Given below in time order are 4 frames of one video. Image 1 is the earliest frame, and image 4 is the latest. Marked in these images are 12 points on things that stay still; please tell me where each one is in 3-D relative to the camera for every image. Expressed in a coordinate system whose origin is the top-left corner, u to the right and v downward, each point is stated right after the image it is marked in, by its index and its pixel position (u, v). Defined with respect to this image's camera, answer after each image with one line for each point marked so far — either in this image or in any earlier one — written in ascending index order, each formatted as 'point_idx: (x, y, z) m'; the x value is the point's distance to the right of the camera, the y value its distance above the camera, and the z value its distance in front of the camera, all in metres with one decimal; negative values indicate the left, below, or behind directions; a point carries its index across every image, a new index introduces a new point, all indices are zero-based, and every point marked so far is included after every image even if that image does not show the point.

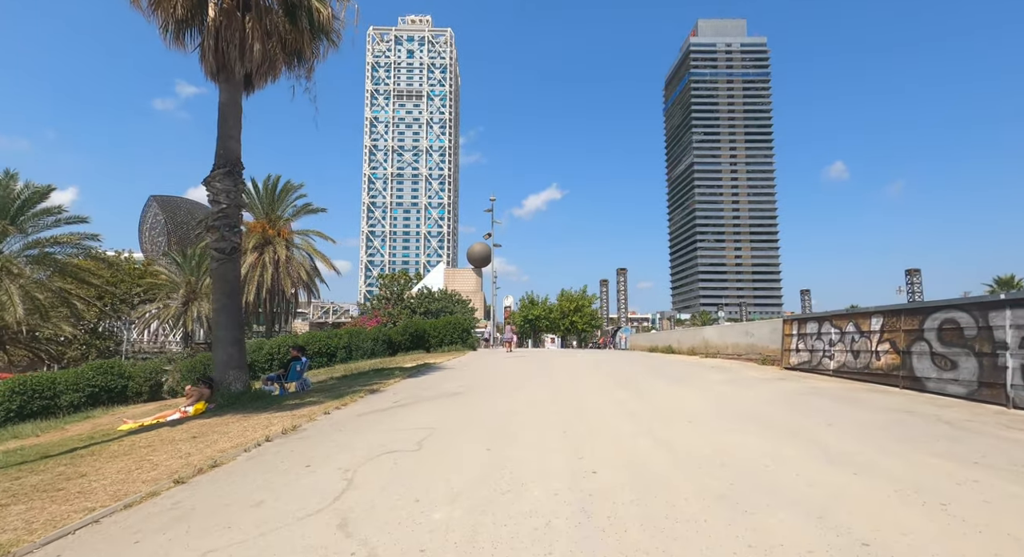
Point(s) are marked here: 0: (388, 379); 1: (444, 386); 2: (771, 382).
0: (-3.8, -3.0, +15.5) m
1: (-1.7, -2.6, +12.7) m
2: (+6.2, -2.5, +12.4) m
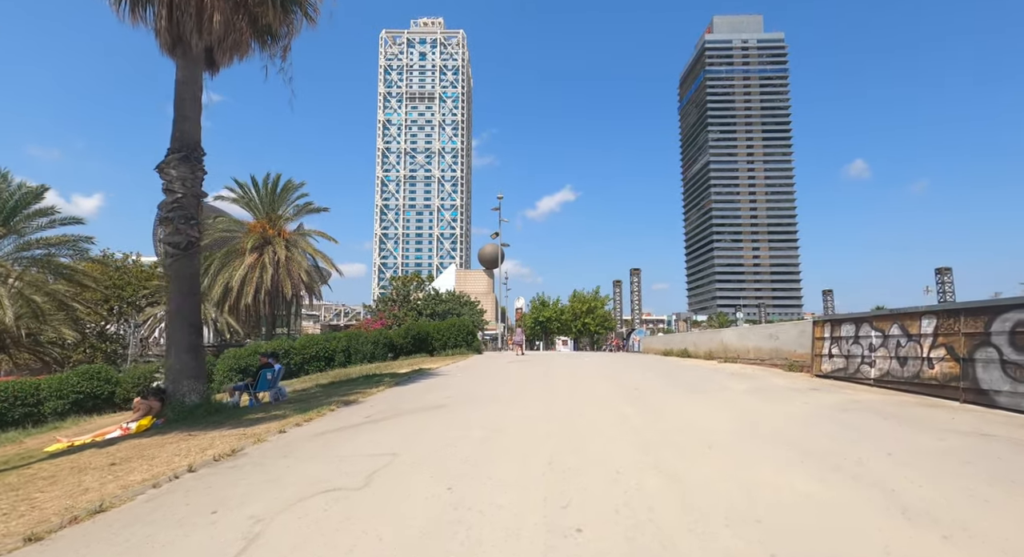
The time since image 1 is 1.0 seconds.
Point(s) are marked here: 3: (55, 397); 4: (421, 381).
0: (-3.8, -3.0, +14.2) m
1: (-1.8, -2.6, +11.4) m
2: (+6.1, -2.4, +10.8) m
3: (-17.0, -4.4, +19.3) m
4: (-2.6, -2.9, +14.8) m
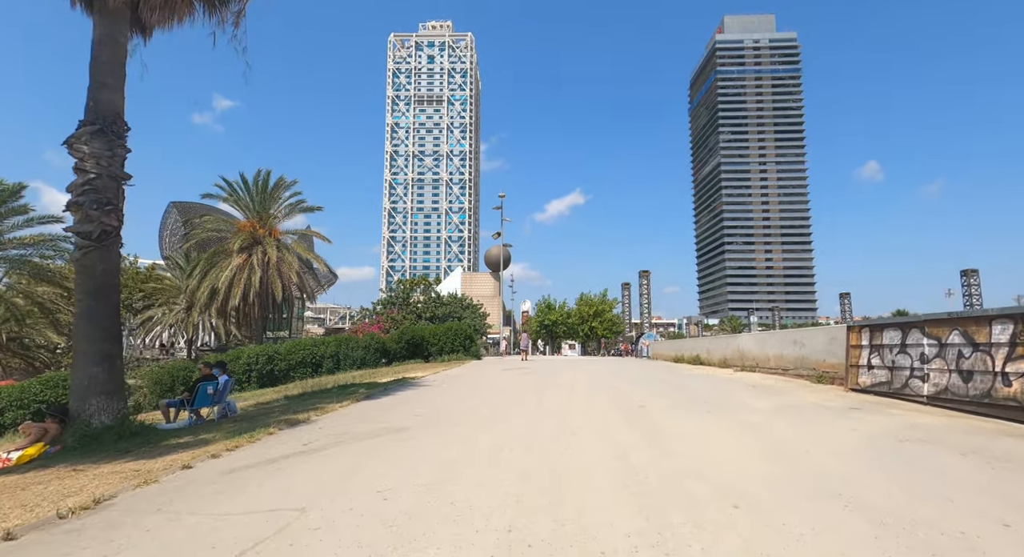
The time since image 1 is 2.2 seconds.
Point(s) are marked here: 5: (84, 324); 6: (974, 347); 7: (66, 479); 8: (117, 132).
0: (-4.1, -2.9, +12.5) m
1: (-2.2, -2.5, +9.6) m
2: (+5.7, -2.3, +8.9) m
3: (-17.2, -4.4, +17.9) m
4: (-2.9, -2.9, +13.1) m
5: (-6.8, -0.7, +8.3) m
6: (+7.6, -1.1, +8.6) m
7: (-5.2, -2.3, +6.0) m
8: (-6.7, +2.5, +8.7) m
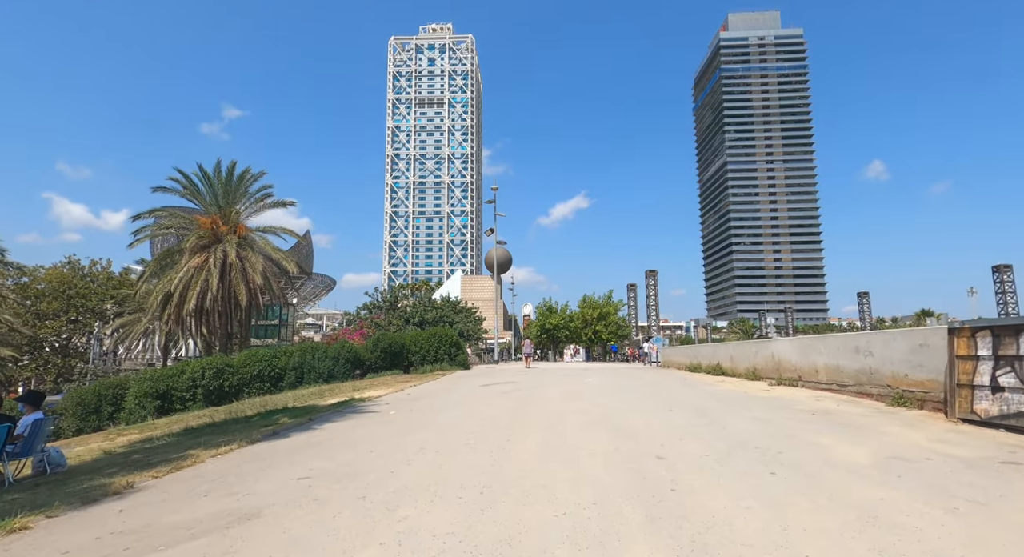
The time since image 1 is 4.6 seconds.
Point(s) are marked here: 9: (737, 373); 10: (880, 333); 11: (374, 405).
0: (-4.7, -2.8, +9.0) m
1: (-2.8, -2.3, +6.1) m
2: (+5.0, -2.0, +5.3) m
3: (-17.8, -4.5, +14.5) m
4: (-3.5, -2.7, +9.6) m
5: (-7.5, -0.6, +4.8) m
6: (+6.9, -0.8, +4.9) m
7: (-5.9, -2.1, +2.5) m
8: (-7.4, +2.6, +5.3) m
9: (+7.8, -3.3, +18.0) m
10: (+7.6, -1.1, +10.7) m
11: (-3.2, -3.0, +12.4) m
